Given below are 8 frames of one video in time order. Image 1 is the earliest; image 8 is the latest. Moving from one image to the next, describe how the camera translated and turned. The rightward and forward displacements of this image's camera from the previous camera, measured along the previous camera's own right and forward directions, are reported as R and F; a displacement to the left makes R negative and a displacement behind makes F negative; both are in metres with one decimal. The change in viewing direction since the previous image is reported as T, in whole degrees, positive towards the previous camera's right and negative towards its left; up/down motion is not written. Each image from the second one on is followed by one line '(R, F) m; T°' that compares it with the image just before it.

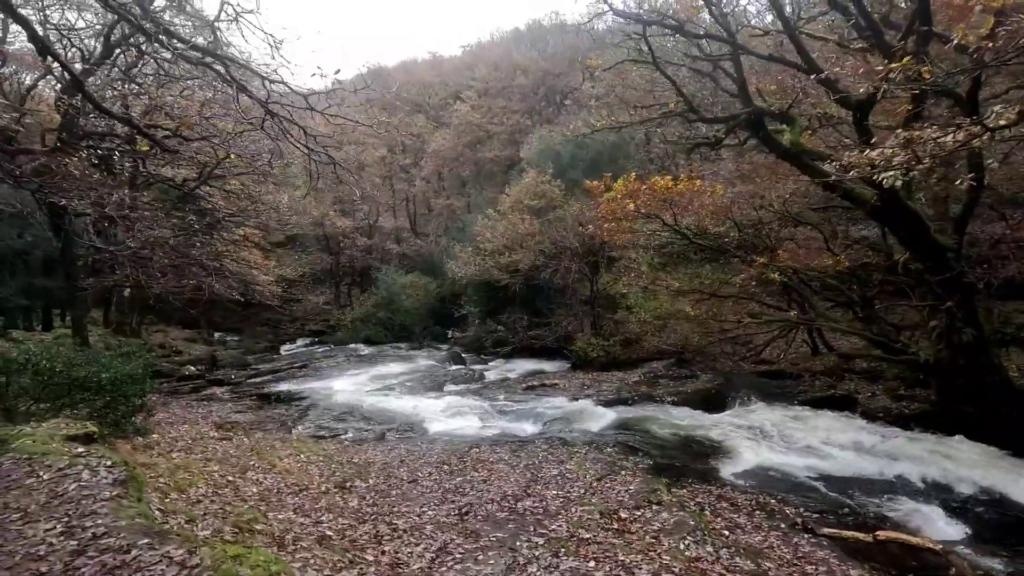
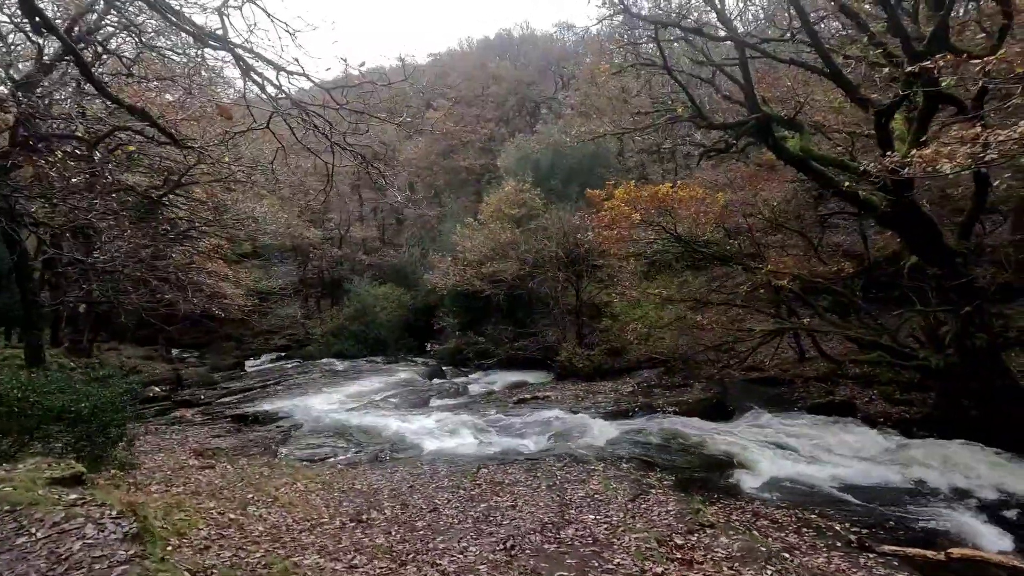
(-0.8, +0.4) m; +4°
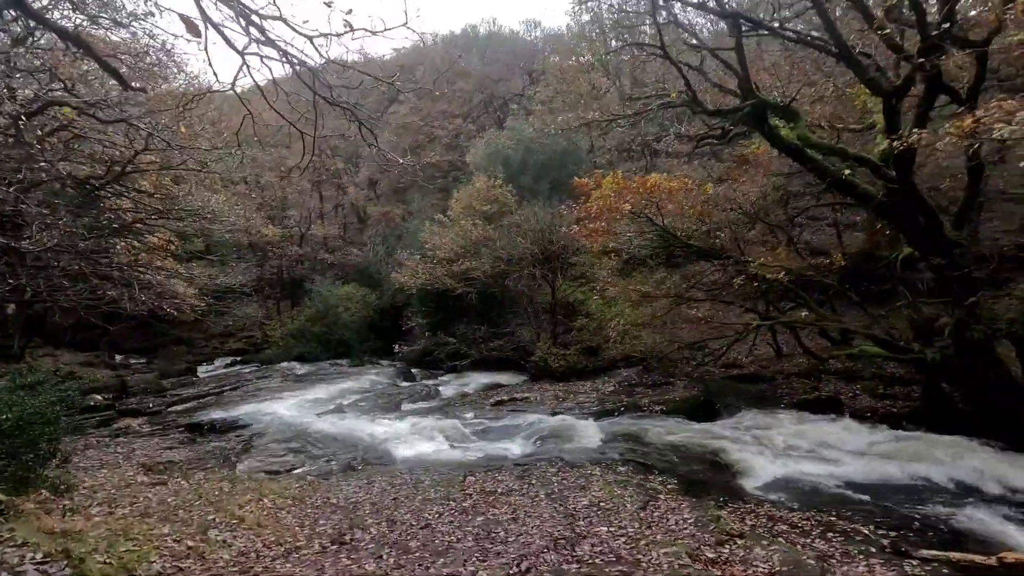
(-0.4, +0.6) m; +4°
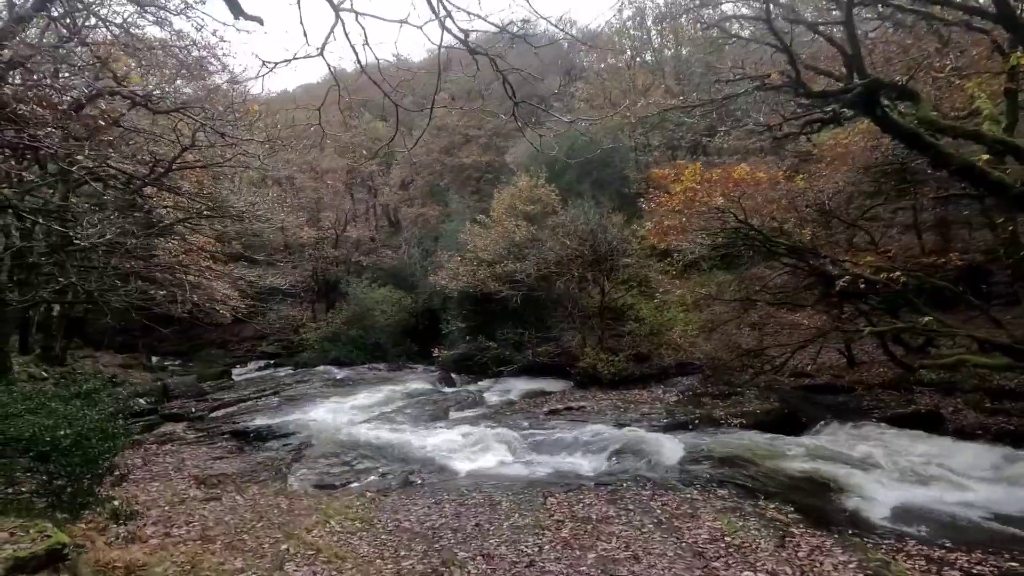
(-0.9, +0.8) m; -2°
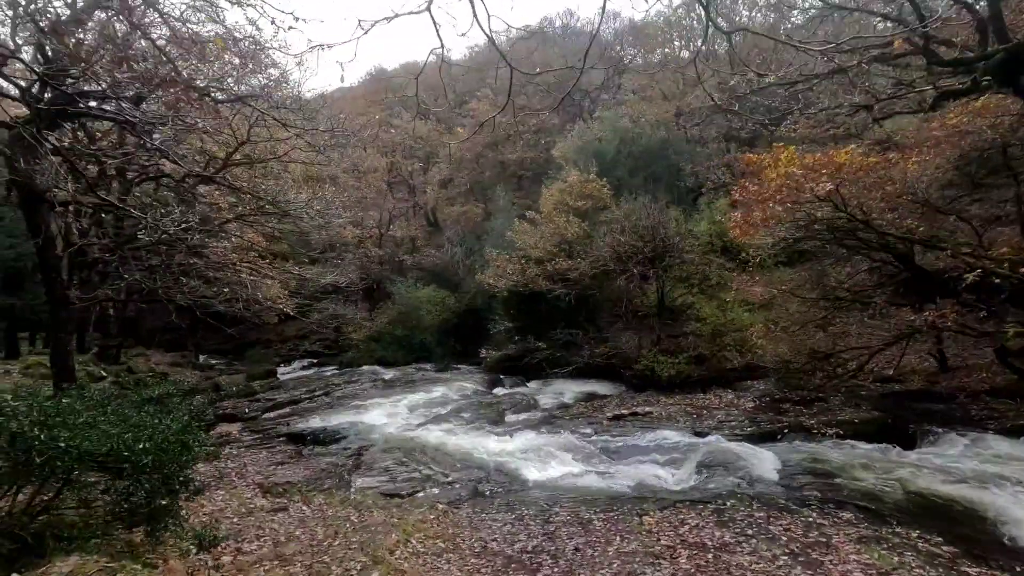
(-0.8, +0.7) m; -3°
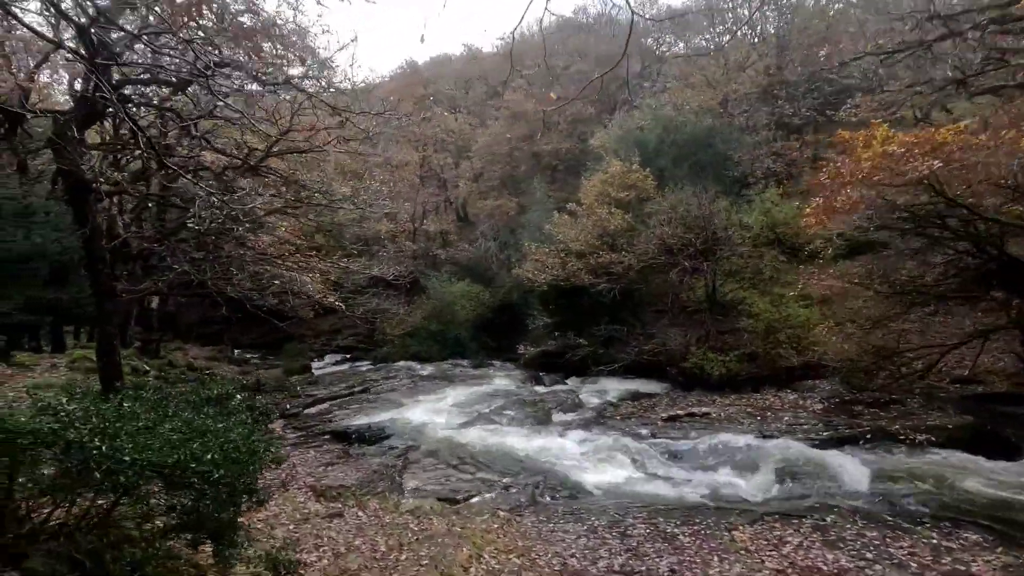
(-0.6, +0.6) m; -3°
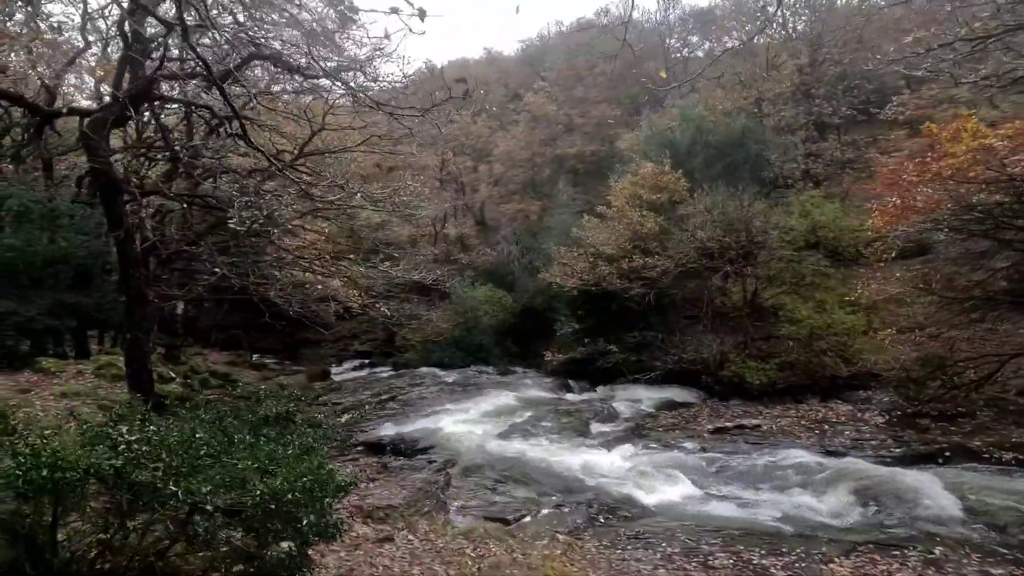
(-0.6, +0.5) m; -1°
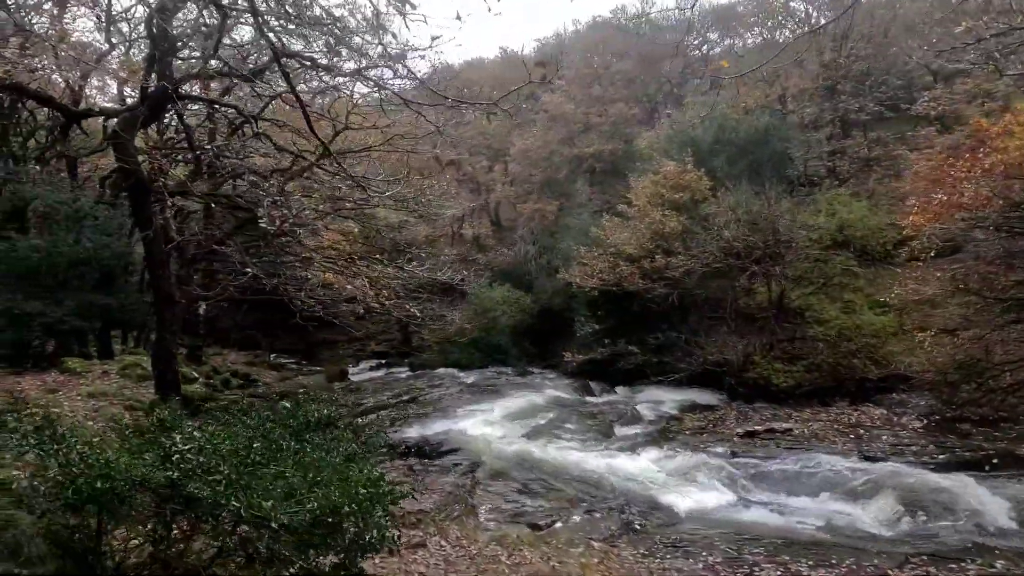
(-0.3, +0.2) m; -1°
